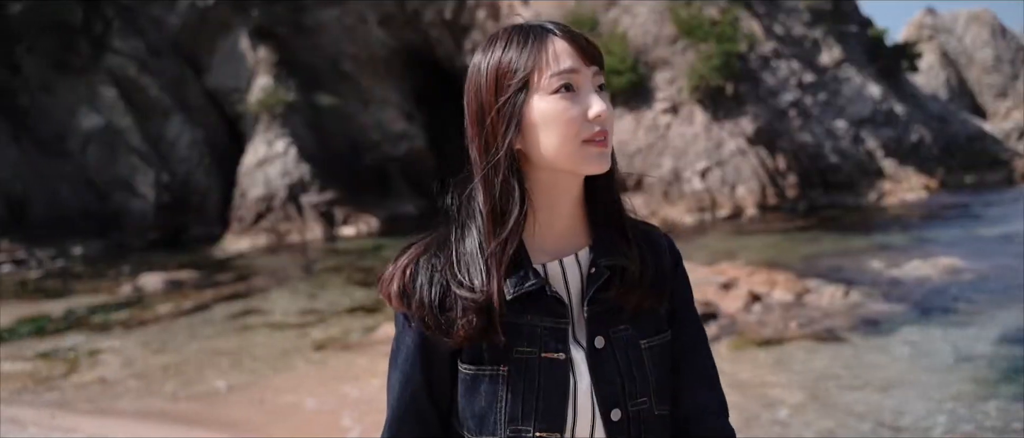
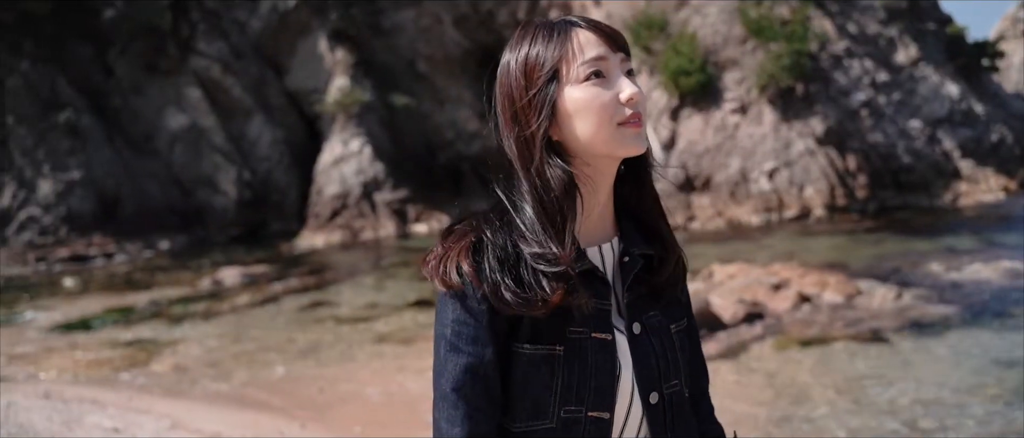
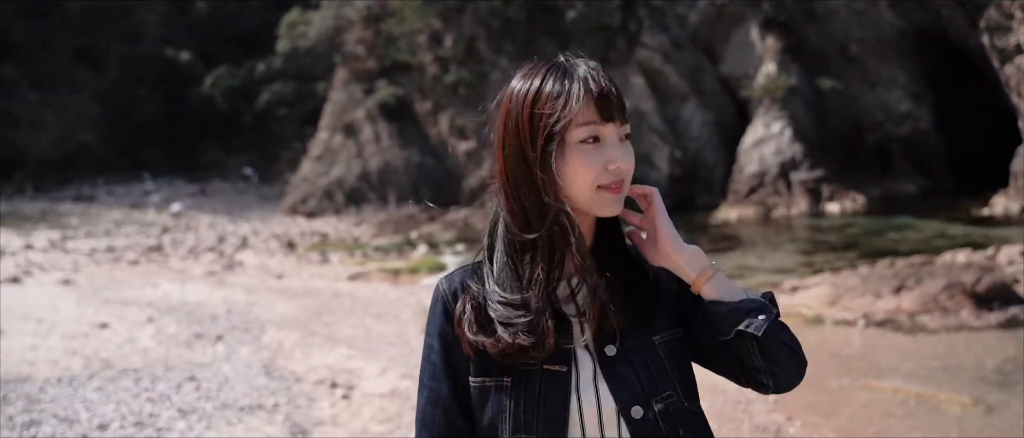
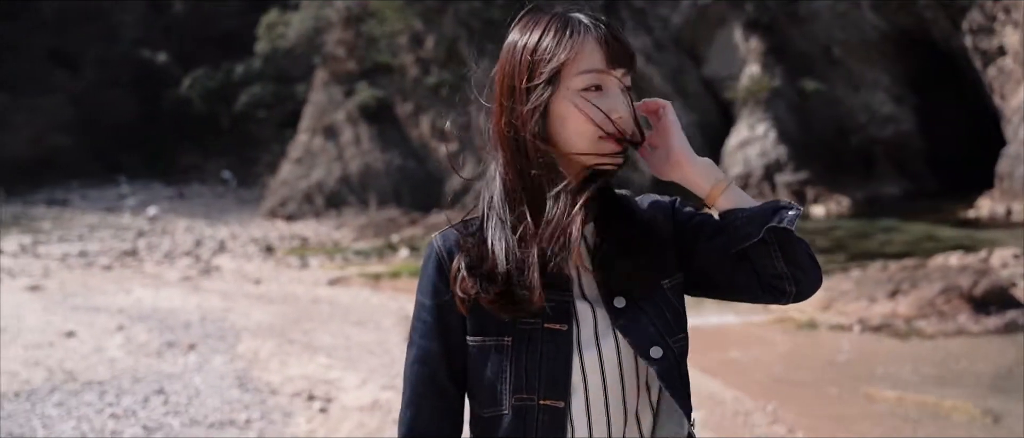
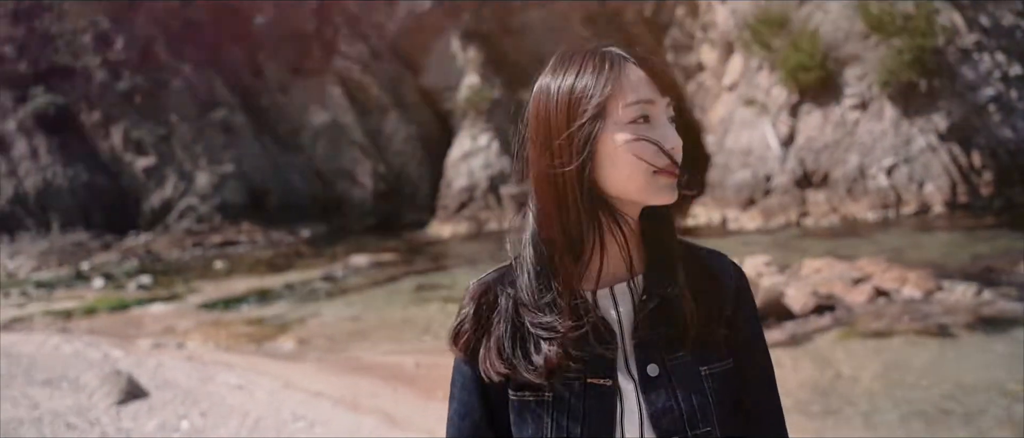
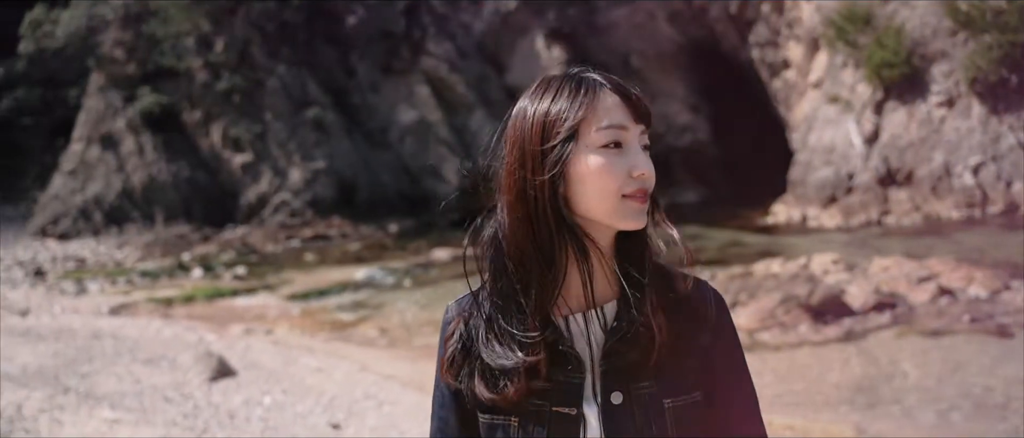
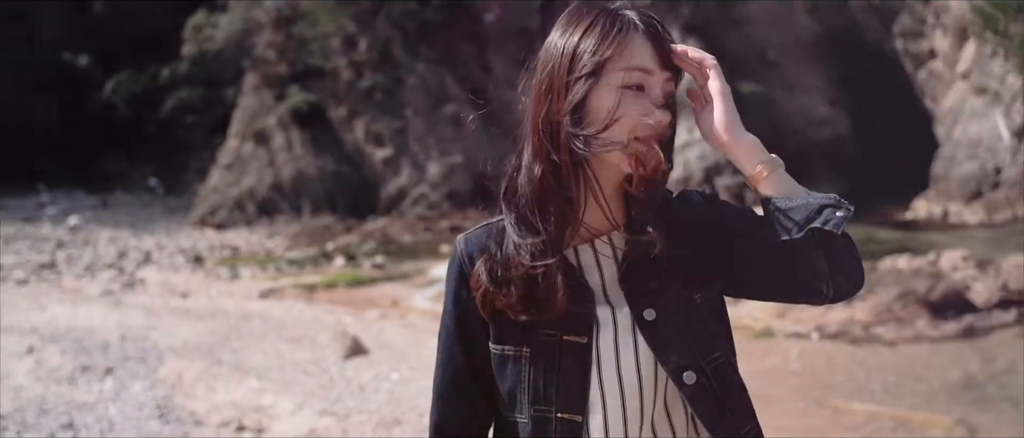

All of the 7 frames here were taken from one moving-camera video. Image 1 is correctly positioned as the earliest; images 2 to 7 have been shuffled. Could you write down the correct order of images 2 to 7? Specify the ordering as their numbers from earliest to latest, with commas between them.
2, 5, 6, 7, 4, 3
